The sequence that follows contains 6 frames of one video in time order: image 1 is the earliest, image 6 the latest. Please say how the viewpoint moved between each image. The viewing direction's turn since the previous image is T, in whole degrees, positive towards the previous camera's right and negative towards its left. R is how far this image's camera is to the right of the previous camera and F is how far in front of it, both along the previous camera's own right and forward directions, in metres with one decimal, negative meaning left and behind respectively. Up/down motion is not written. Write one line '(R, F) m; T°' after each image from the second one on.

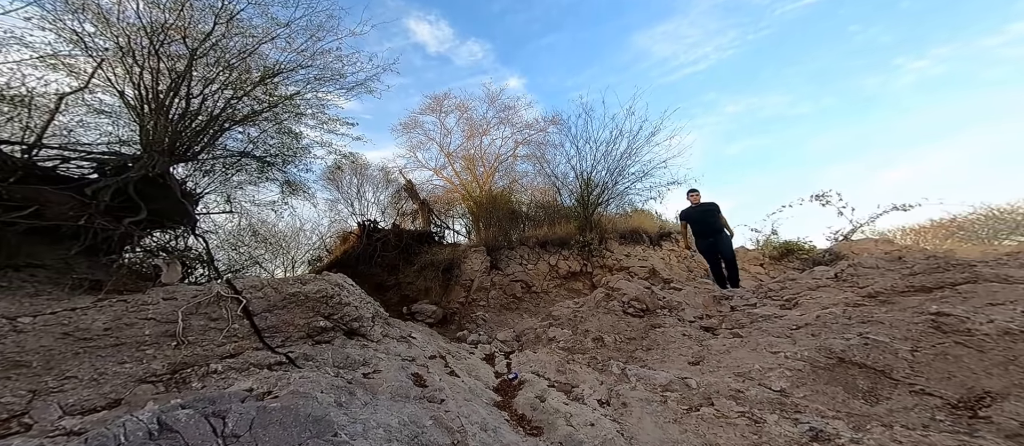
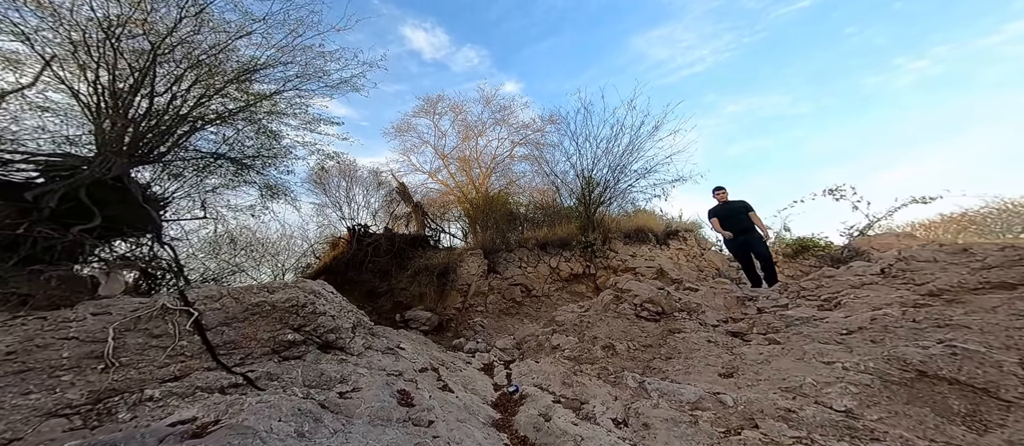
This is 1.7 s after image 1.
(0.0, +0.4) m; +1°
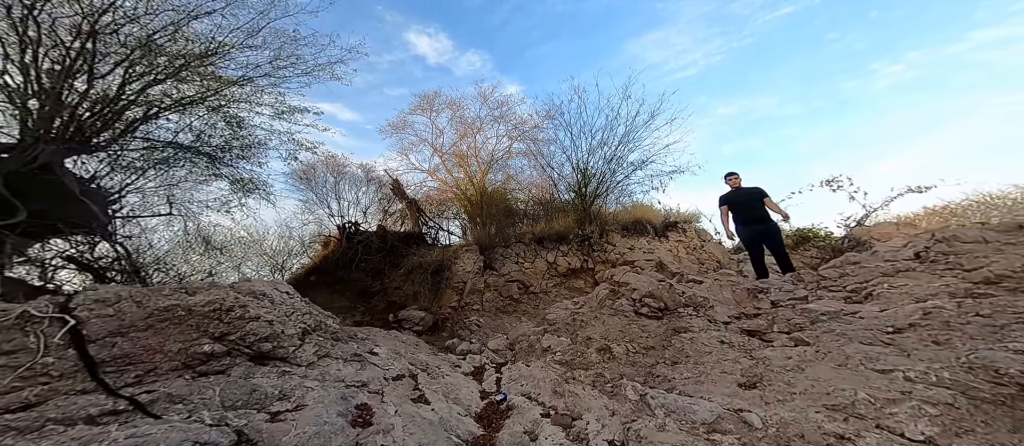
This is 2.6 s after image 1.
(+0.2, +0.5) m; -1°
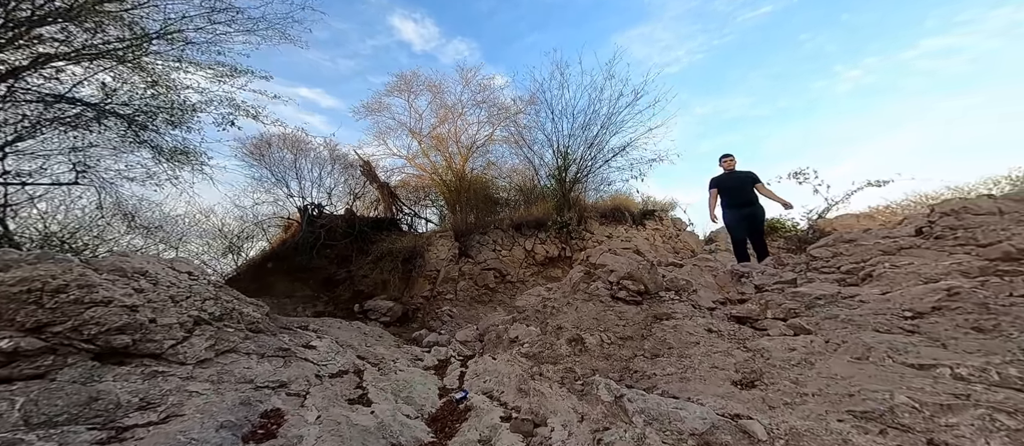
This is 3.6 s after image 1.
(+0.2, +0.5) m; +2°
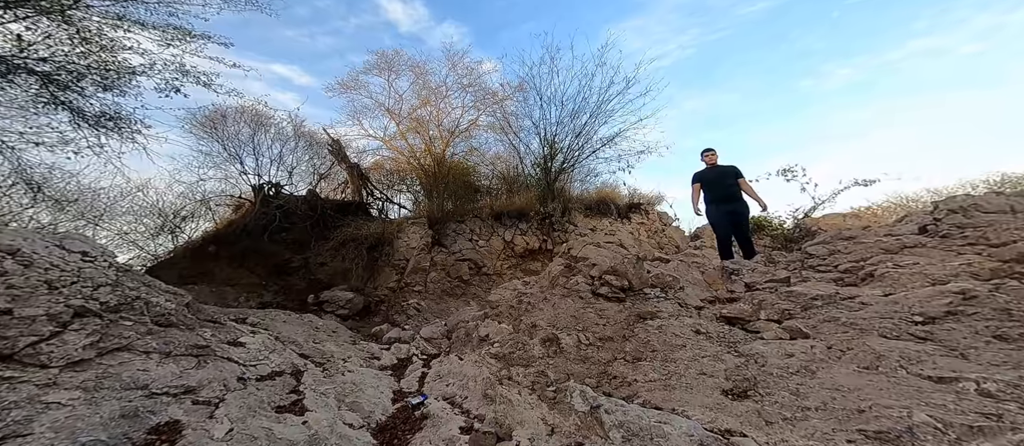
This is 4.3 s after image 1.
(0.0, +0.4) m; +4°
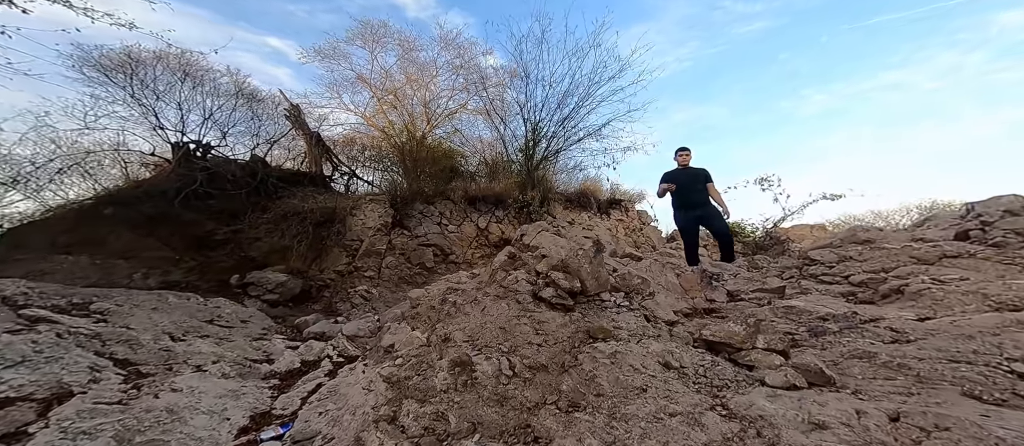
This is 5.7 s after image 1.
(+0.5, +1.0) m; +2°
